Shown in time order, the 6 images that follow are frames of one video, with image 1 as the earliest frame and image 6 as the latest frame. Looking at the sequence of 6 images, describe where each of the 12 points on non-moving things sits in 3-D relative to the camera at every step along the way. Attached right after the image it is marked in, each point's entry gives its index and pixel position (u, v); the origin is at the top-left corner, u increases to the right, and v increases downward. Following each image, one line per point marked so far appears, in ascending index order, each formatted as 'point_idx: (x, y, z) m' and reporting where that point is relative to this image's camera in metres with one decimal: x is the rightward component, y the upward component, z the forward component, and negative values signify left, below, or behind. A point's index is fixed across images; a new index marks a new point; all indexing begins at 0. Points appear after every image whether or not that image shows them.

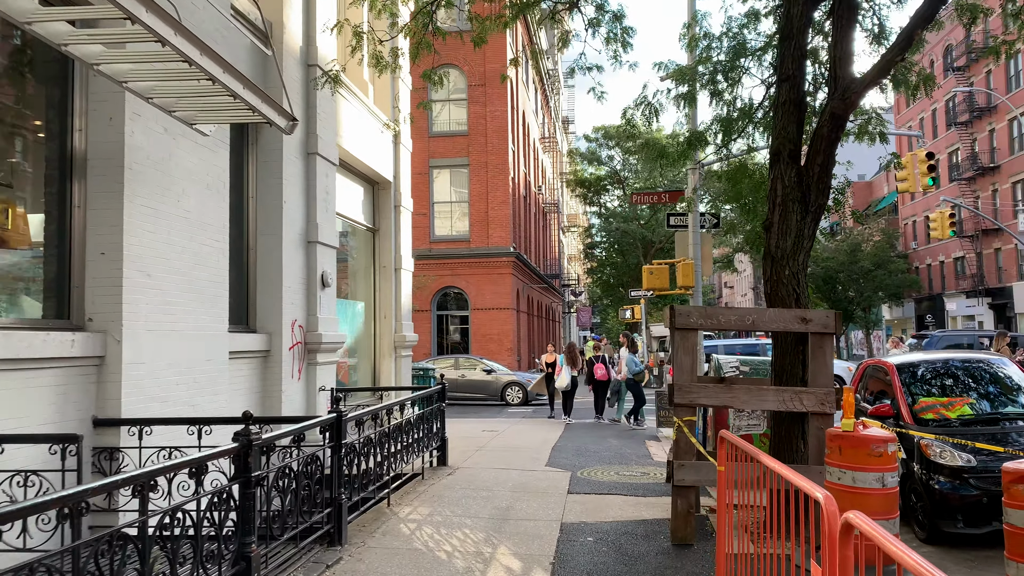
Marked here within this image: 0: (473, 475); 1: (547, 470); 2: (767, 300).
0: (-0.4, -1.9, +8.2) m
1: (+0.4, -1.9, +8.6) m
2: (+1.9, -0.1, +6.2) m
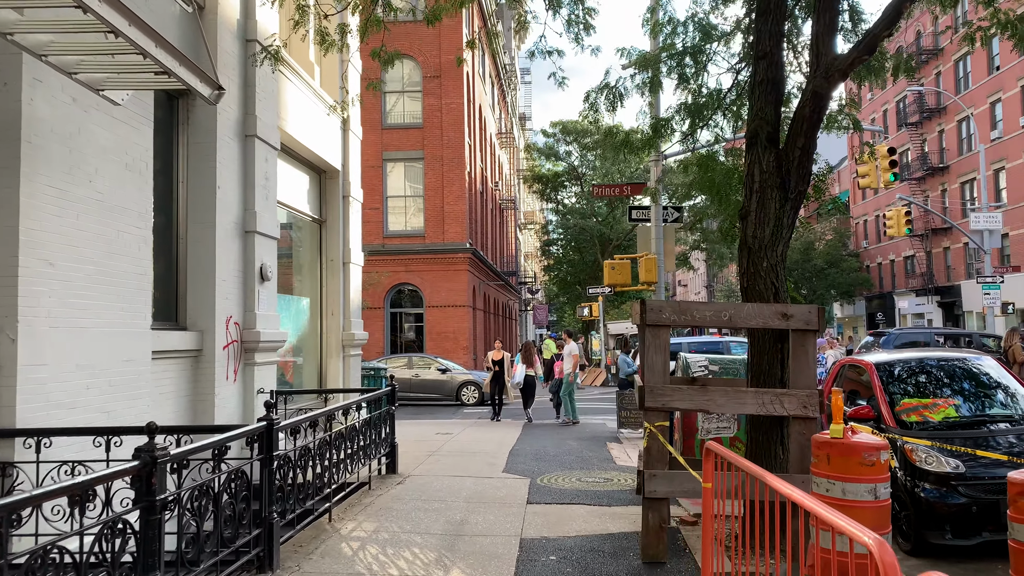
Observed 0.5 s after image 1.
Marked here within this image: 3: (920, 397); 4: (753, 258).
0: (-0.8, -1.9, +7.6) m
1: (-0.1, -1.9, +8.0) m
2: (+1.6, 0.0, +5.7) m
3: (+3.3, -0.9, +6.4) m
4: (+1.7, +0.2, +5.6) m
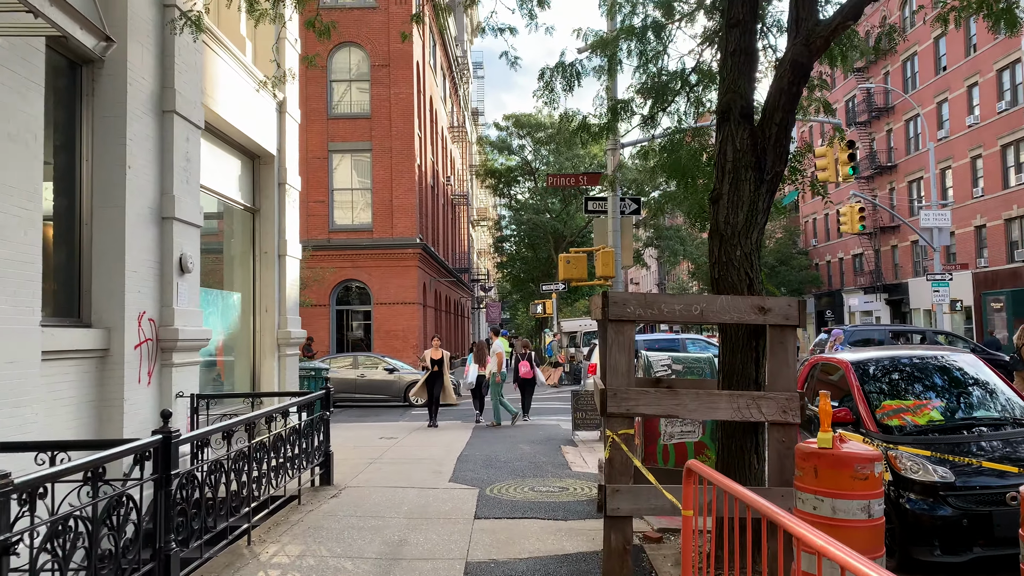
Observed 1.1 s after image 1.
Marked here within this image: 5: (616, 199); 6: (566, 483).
0: (-1.3, -1.8, +6.9) m
1: (-0.6, -1.8, +7.4) m
2: (+1.3, 0.0, +5.1) m
3: (+2.9, -0.8, +6.0) m
4: (+1.3, +0.3, +5.0) m
5: (+1.4, +1.2, +10.8) m
6: (+0.5, -1.8, +7.6) m
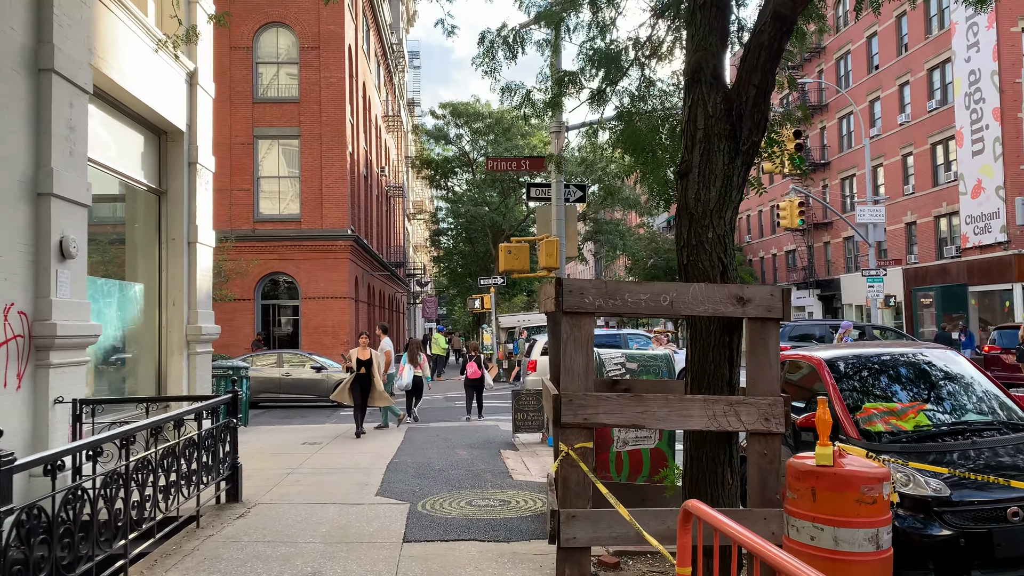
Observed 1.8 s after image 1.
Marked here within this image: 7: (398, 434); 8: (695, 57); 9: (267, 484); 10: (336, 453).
0: (-1.8, -1.7, +6.0) m
1: (-1.1, -1.7, +6.5) m
2: (+0.9, +0.1, +4.4) m
3: (+2.4, -0.7, +5.4) m
4: (+1.0, +0.3, +4.3) m
5: (+0.6, +1.3, +10.1) m
6: (0.0, -1.7, +6.8) m
7: (-1.5, -2.0, +11.0) m
8: (+1.0, +1.3, +4.5) m
9: (-2.2, -1.8, +7.3) m
10: (-2.0, -1.9, +9.3) m
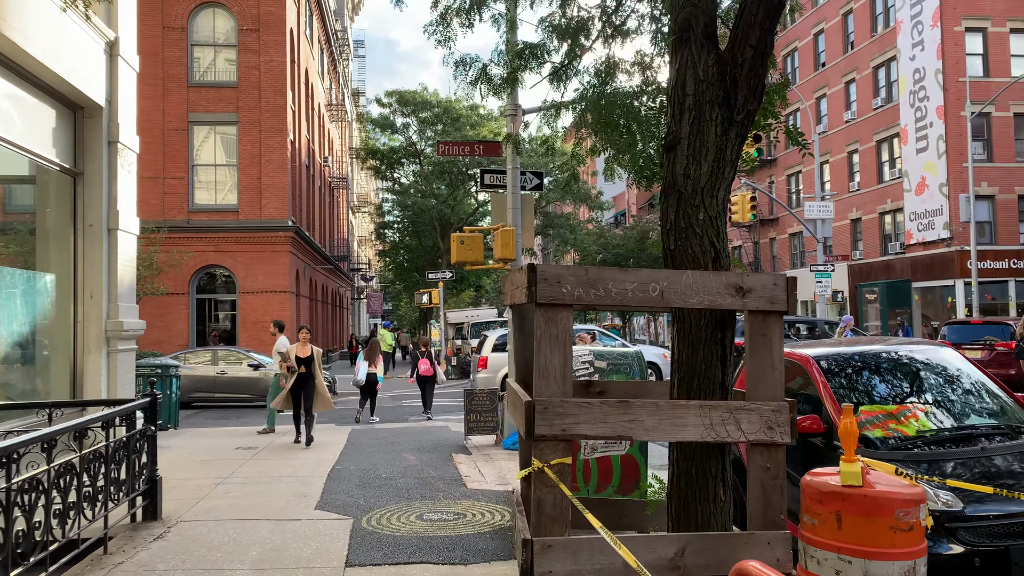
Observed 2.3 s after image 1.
0: (-2.1, -1.6, +5.3) m
1: (-1.4, -1.7, +5.9) m
2: (+0.7, +0.2, +3.9) m
3: (+2.2, -0.7, +5.0) m
4: (+0.8, +0.4, +3.8) m
5: (0.0, +1.4, +9.5) m
6: (-0.4, -1.7, +6.2) m
7: (-2.2, -1.9, +10.3) m
8: (+0.8, +1.3, +3.9) m
9: (-2.6, -1.7, +6.5) m
10: (-2.5, -1.8, +8.5) m
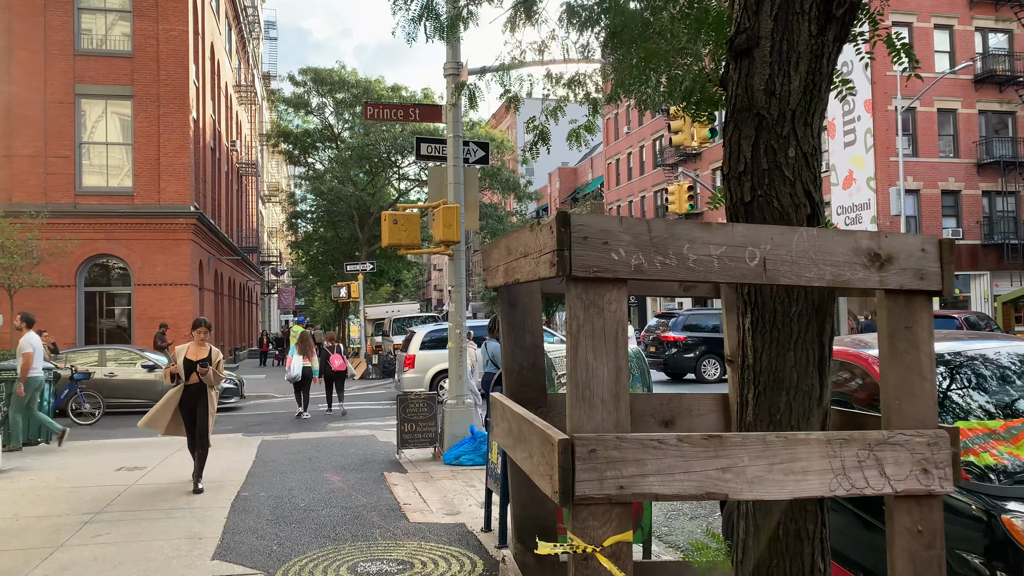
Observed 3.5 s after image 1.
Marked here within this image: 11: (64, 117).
0: (-2.2, -1.5, +3.8) m
1: (-1.6, -1.6, +4.4) m
2: (+0.7, +0.3, +2.7) m
3: (+2.1, -0.6, +3.9) m
4: (+0.8, +0.5, +2.6) m
5: (-0.5, +1.5, +8.2) m
6: (-0.6, -1.6, +4.9) m
7: (-2.8, -1.8, +8.8) m
8: (+0.8, +1.4, +2.7) m
9: (-2.8, -1.6, +4.9) m
10: (-3.0, -1.7, +6.9) m
11: (-10.9, +4.1, +19.7) m
